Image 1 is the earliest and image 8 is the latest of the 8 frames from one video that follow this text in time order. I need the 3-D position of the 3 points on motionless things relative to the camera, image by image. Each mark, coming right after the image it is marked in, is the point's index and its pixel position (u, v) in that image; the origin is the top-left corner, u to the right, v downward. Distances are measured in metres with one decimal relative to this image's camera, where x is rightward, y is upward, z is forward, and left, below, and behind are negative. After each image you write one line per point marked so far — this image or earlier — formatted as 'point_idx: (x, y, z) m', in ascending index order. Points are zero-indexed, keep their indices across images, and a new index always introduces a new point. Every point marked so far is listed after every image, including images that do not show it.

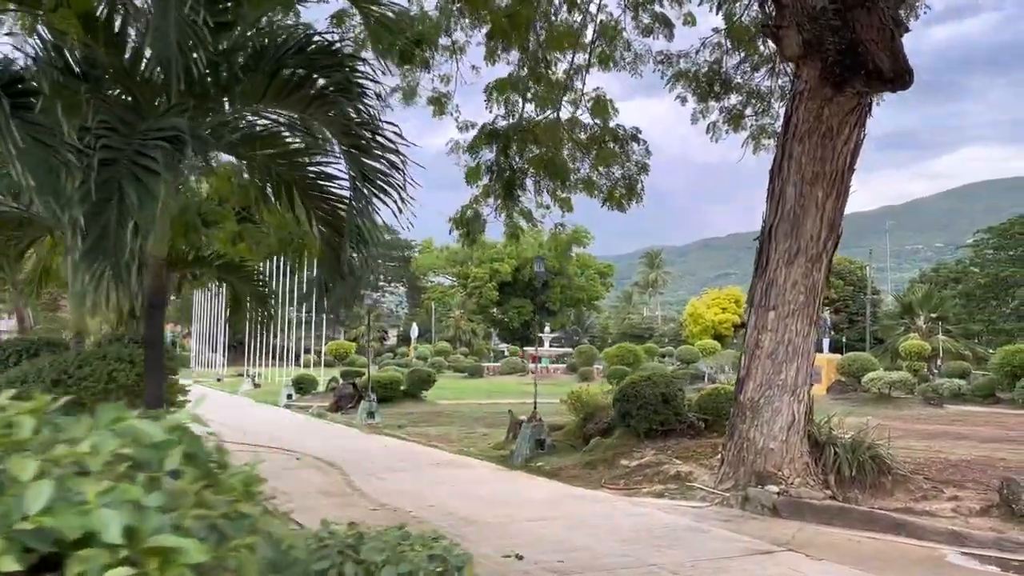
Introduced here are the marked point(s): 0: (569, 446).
0: (+0.7, -1.9, +10.0) m
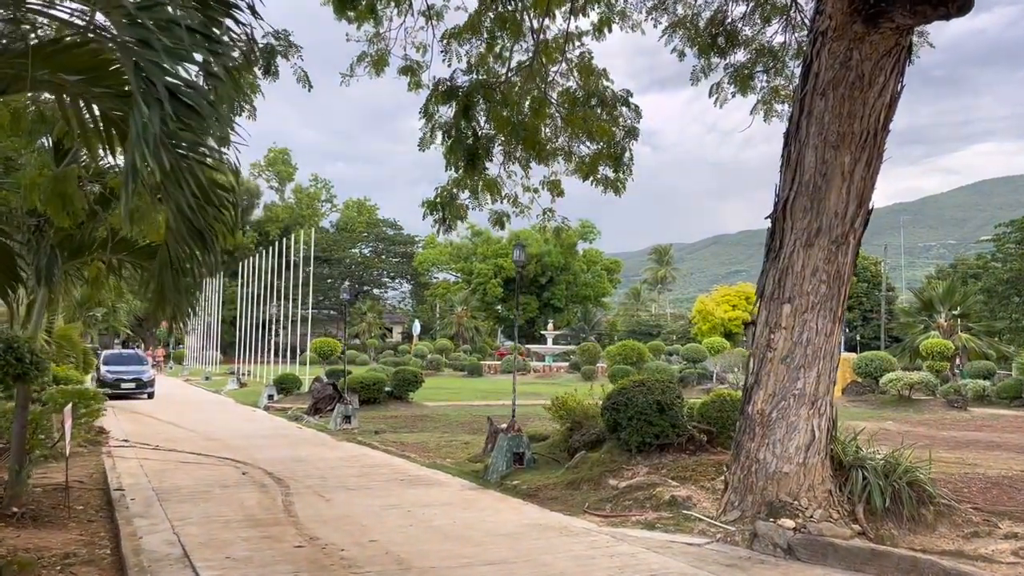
0: (+0.4, -1.8, +8.8) m
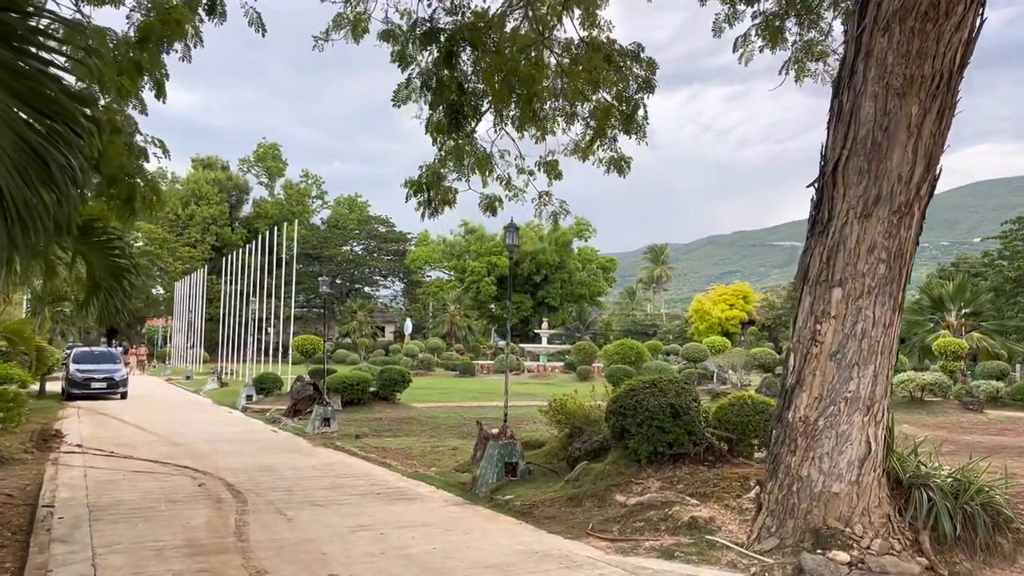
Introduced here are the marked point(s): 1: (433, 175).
0: (+0.4, -1.7, +7.7) m
1: (-0.9, +1.4, +9.8) m
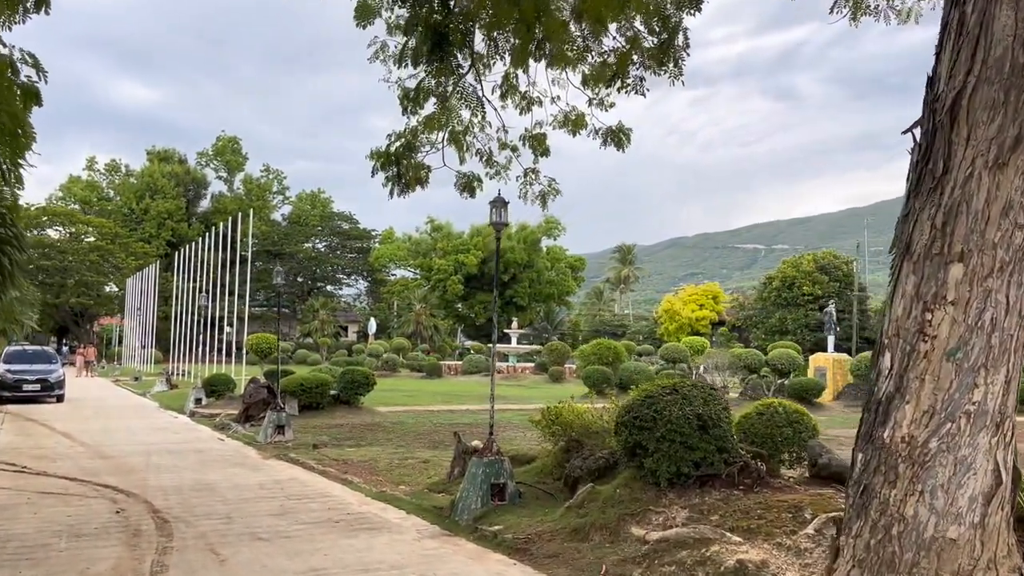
0: (+0.3, -1.6, +6.4) m
1: (-1.1, +1.5, +8.5) m
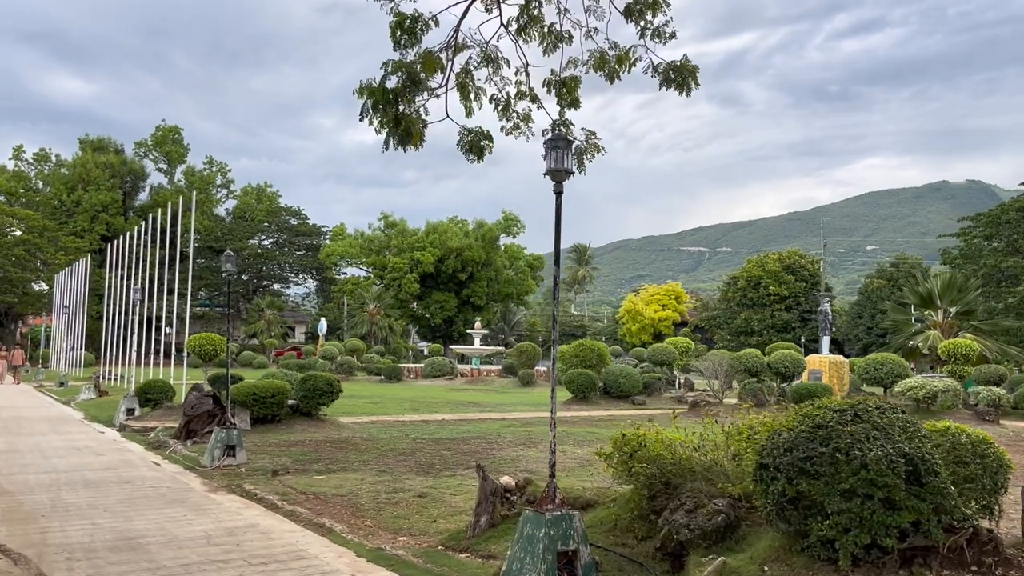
0: (+0.6, -1.5, +4.4) m
1: (-0.8, +1.6, +6.4) m
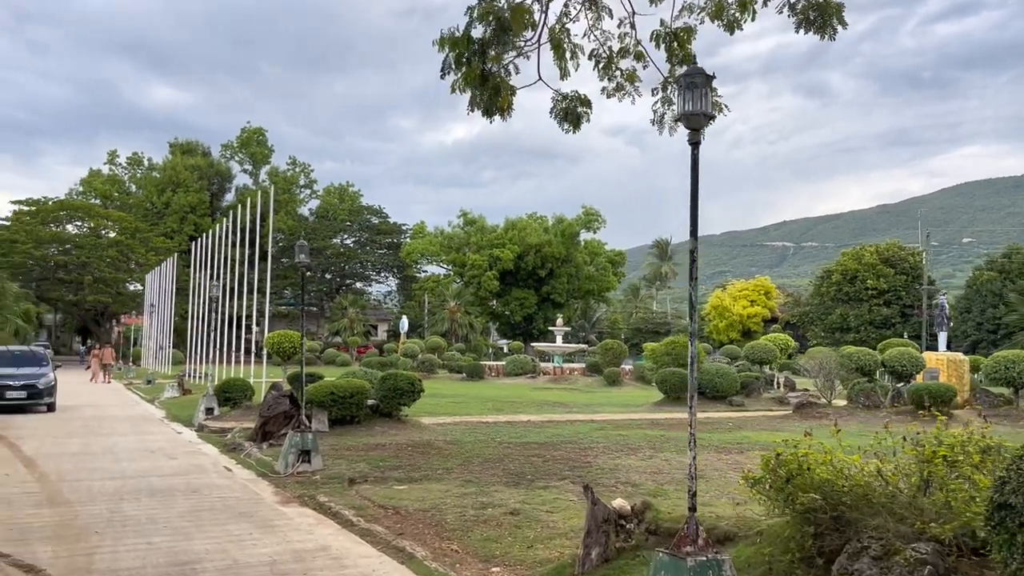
0: (+1.2, -1.4, +3.4) m
1: (-0.1, +1.7, +5.5) m
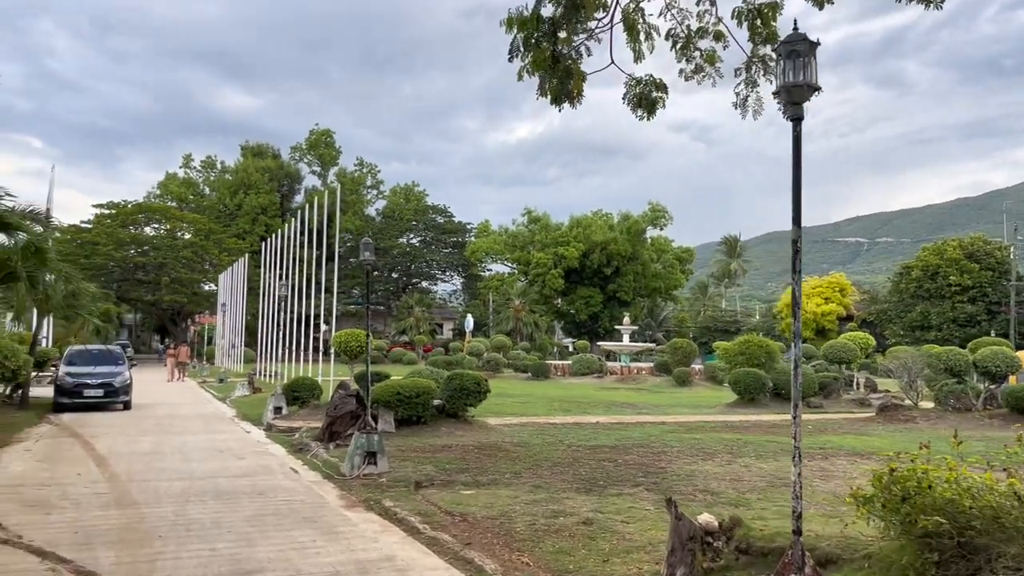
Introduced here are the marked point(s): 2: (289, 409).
0: (+1.5, -1.4, +2.9) m
1: (+0.3, +1.7, +5.1) m
2: (-4.0, -2.1, +14.8) m
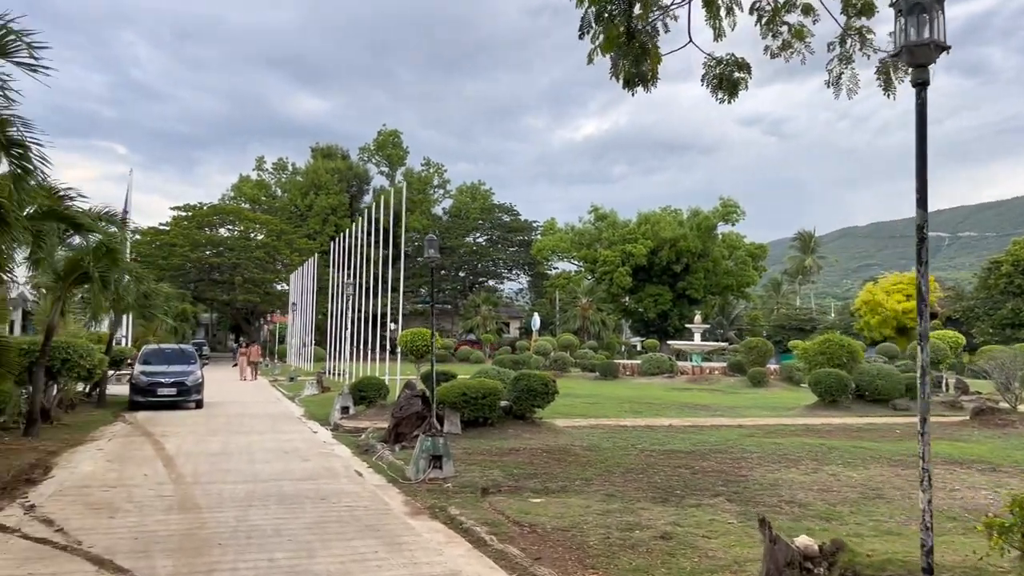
0: (+1.7, -1.3, +2.5) m
1: (+0.7, +1.7, +4.7) m
2: (-2.8, -2.1, +14.7) m
